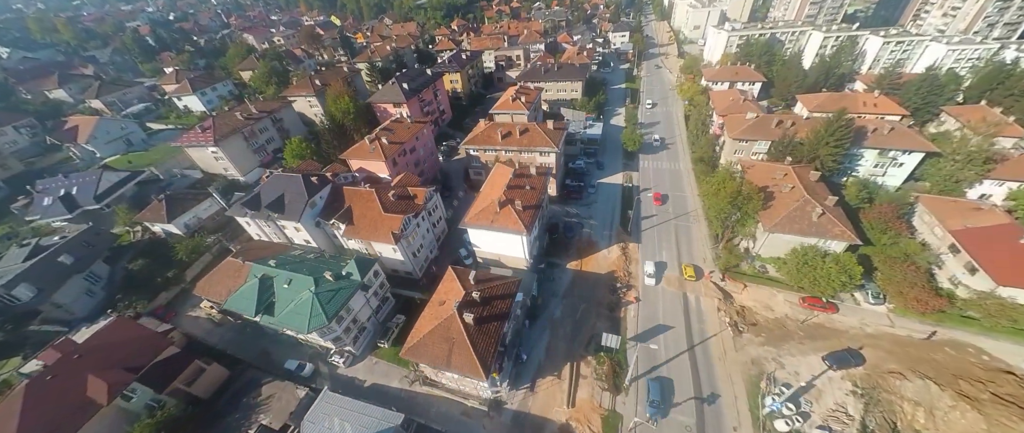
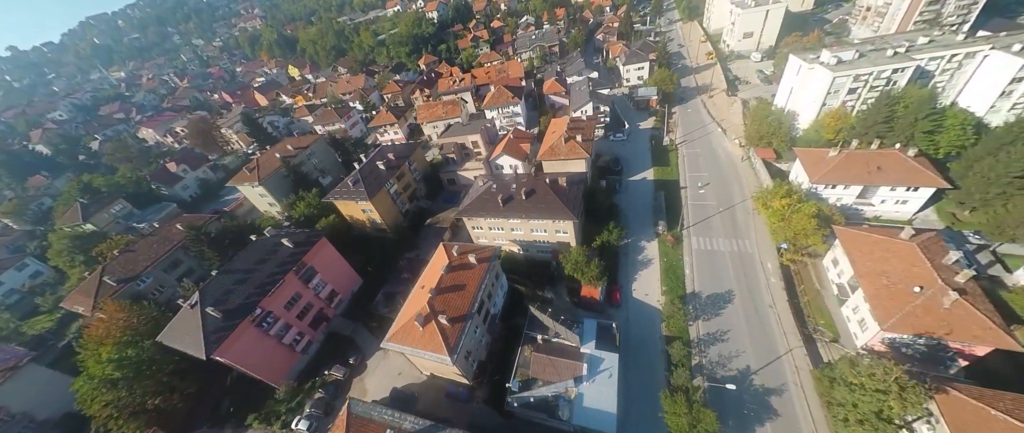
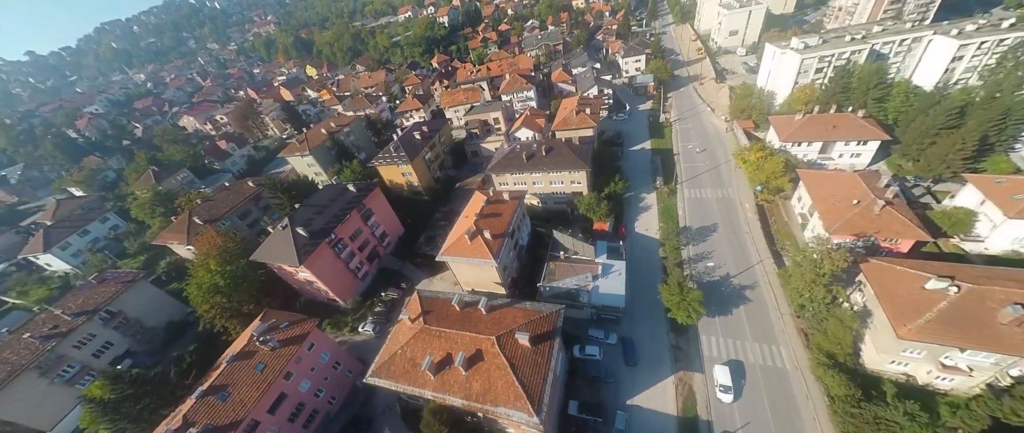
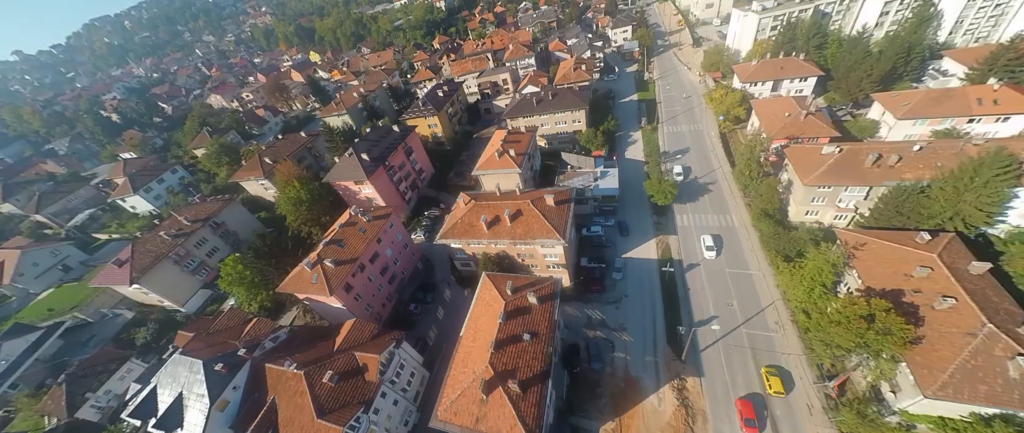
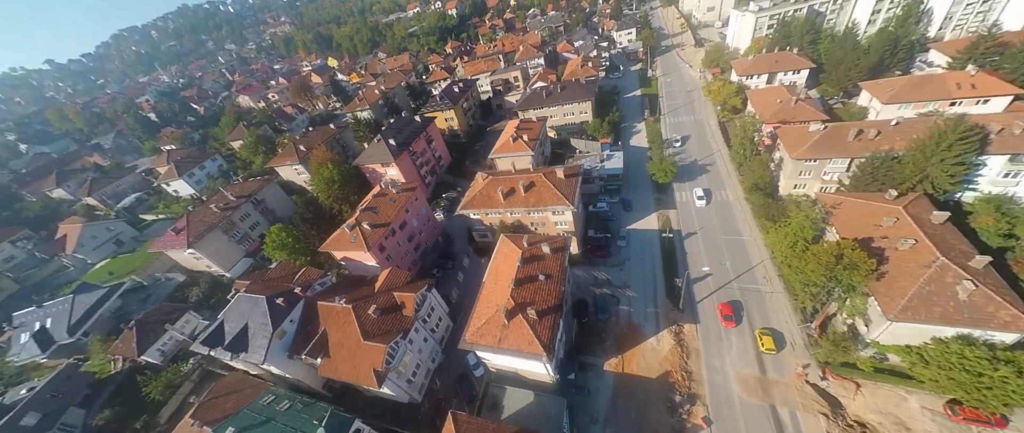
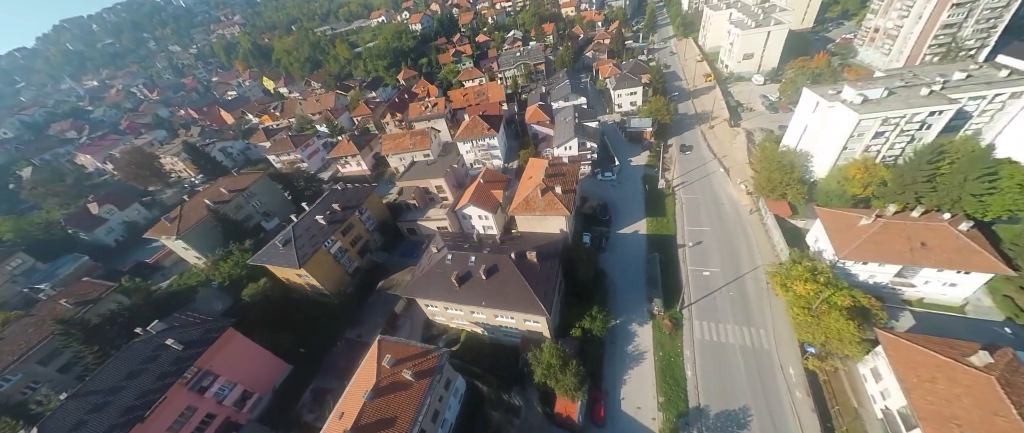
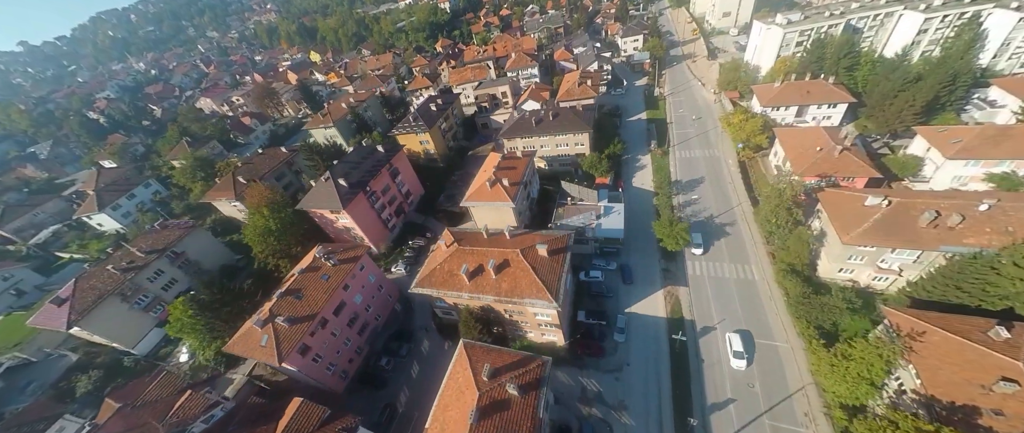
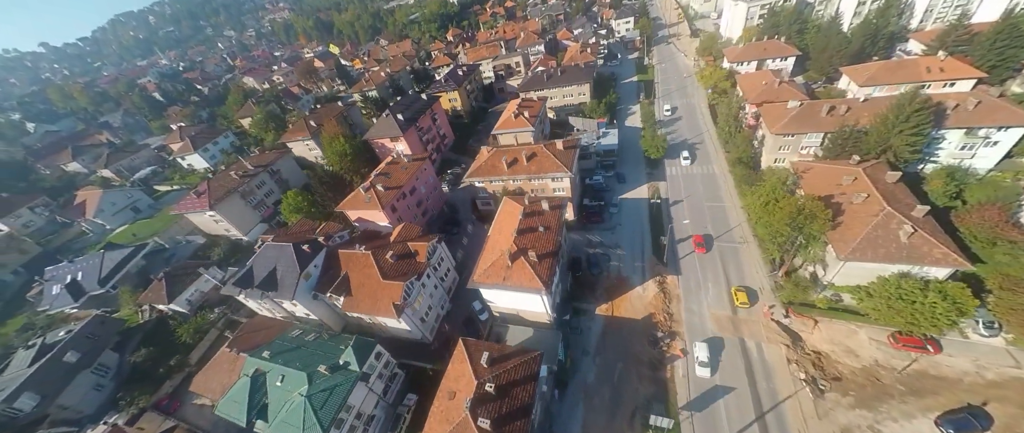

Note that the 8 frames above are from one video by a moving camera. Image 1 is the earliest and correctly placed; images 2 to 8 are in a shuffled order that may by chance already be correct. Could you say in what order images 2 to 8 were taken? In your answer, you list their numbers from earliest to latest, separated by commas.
8, 5, 4, 7, 3, 2, 6
